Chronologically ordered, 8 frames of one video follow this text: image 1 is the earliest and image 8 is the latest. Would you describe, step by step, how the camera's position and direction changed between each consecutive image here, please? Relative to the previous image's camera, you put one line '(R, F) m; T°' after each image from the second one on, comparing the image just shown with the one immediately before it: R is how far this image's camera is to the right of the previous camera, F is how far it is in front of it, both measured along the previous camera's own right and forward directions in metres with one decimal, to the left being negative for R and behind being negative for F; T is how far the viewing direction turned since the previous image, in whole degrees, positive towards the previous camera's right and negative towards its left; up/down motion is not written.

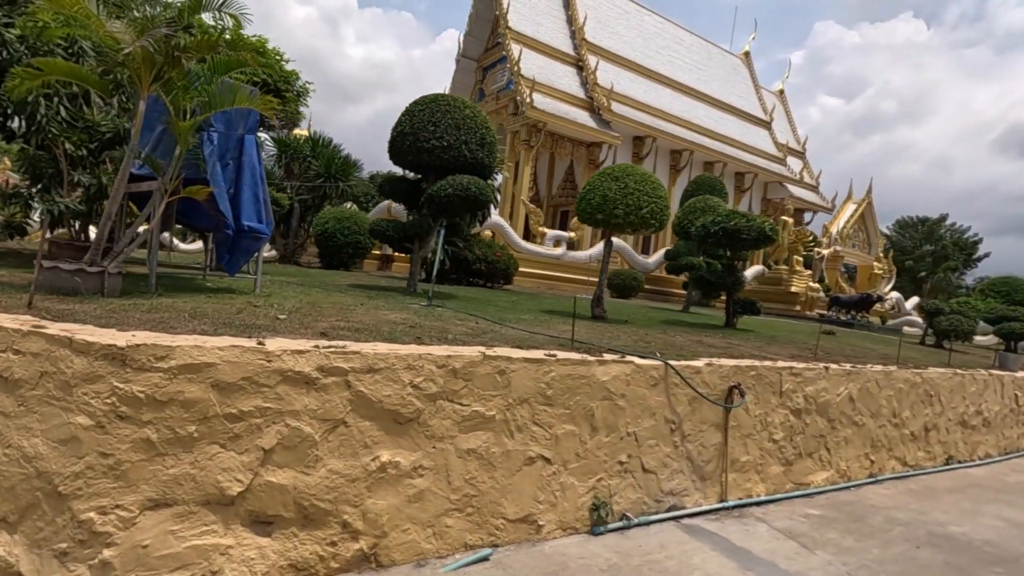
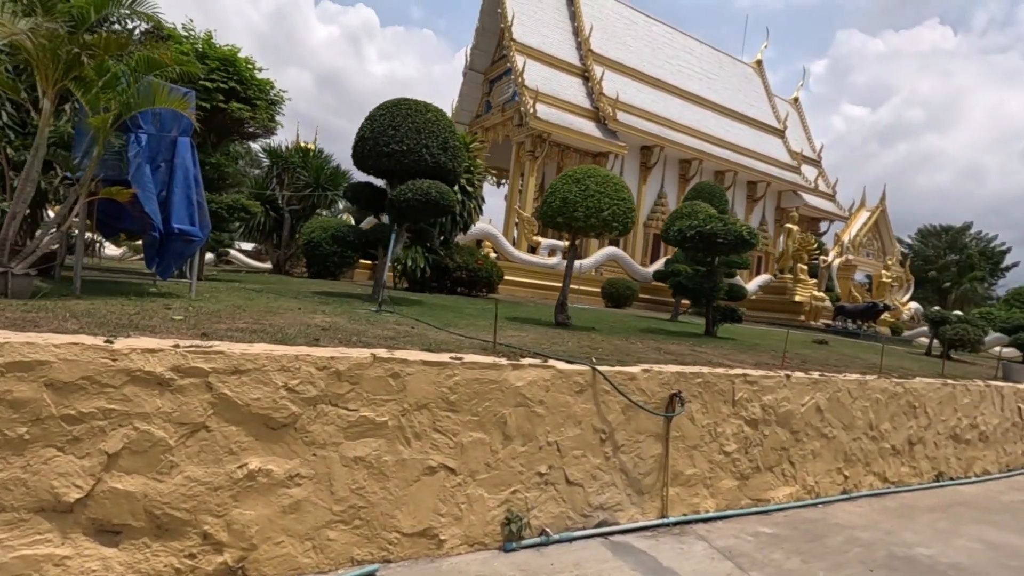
(+0.7, +0.2) m; -2°
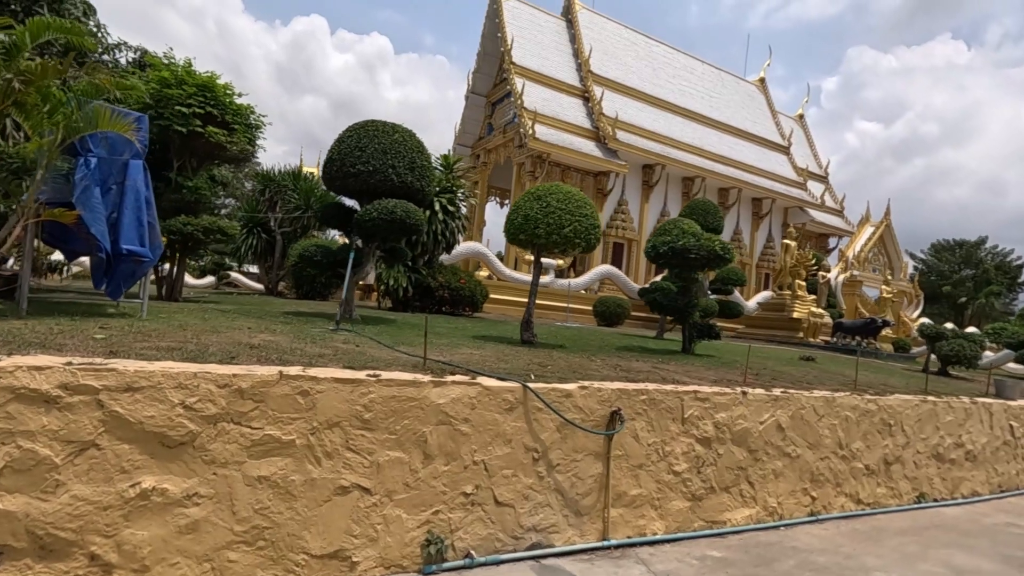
(+0.6, 0.0) m; -2°
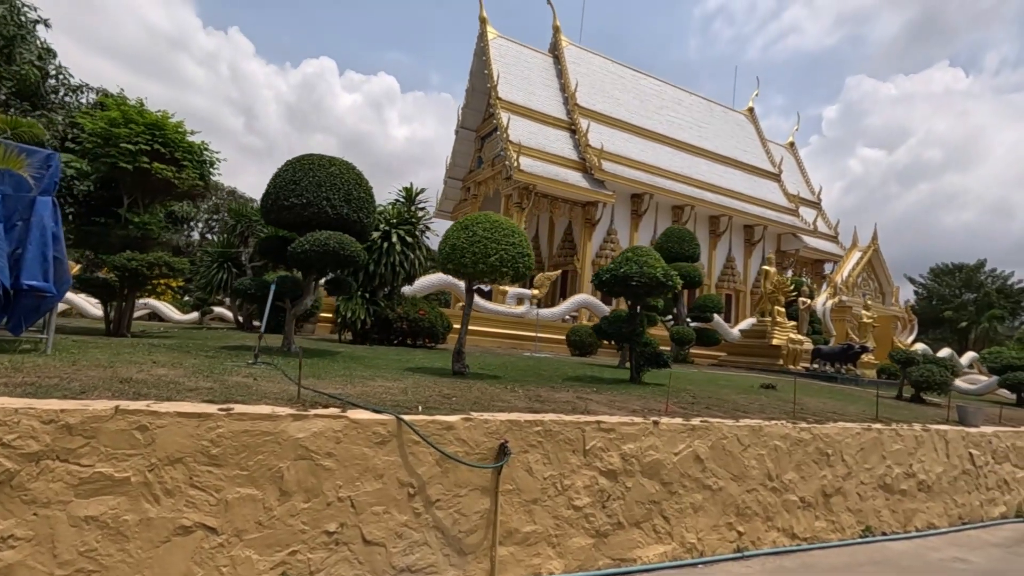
(+0.9, +0.1) m; -1°
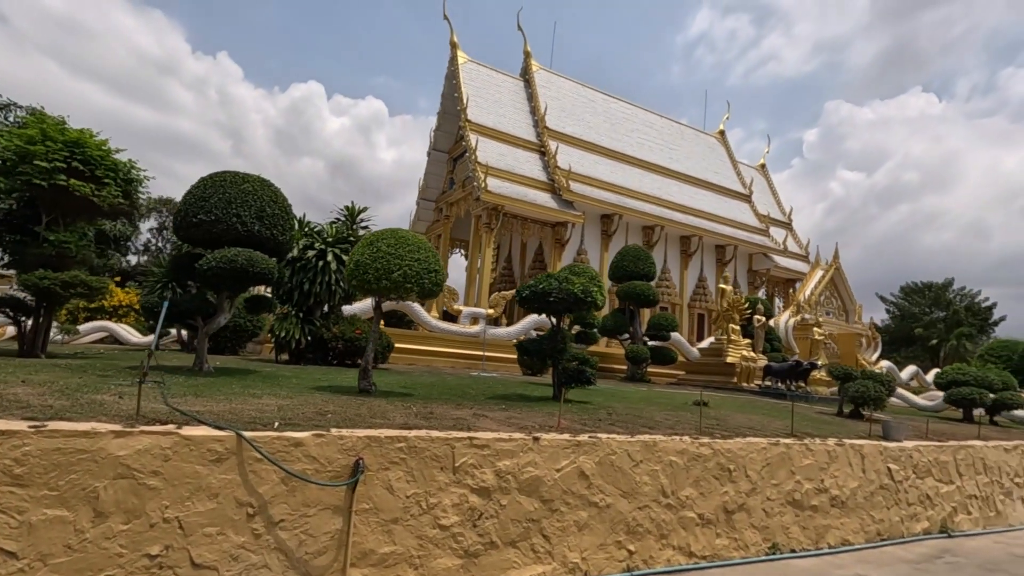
(+0.9, 0.0) m; +1°
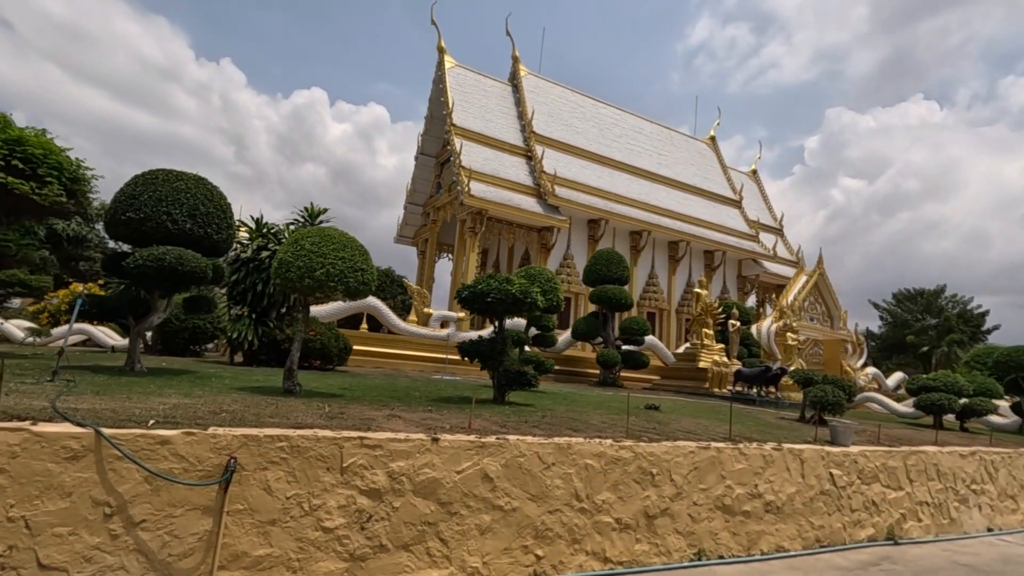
(+0.8, +0.1) m; 0°
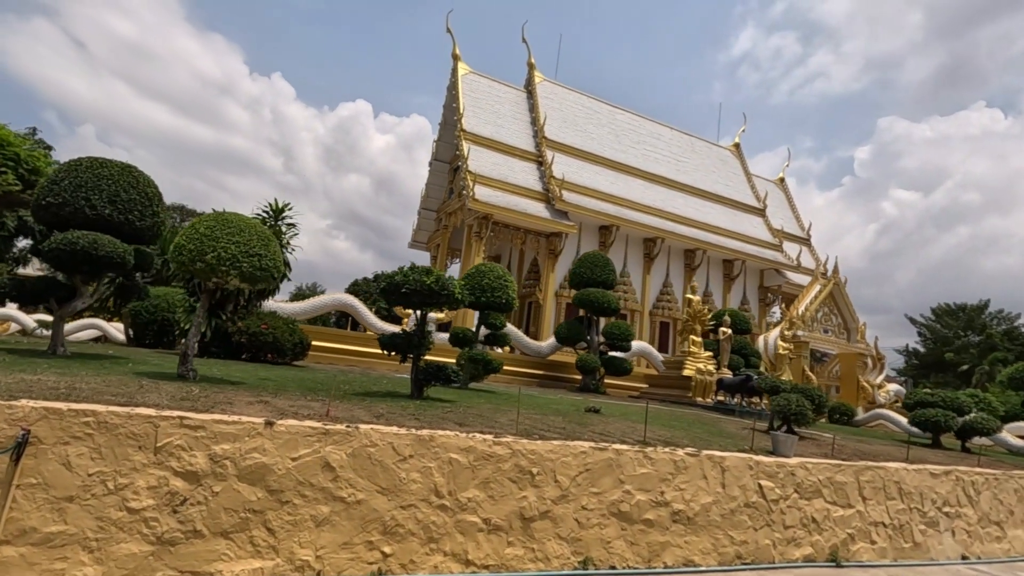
(+1.5, +0.3) m; -4°
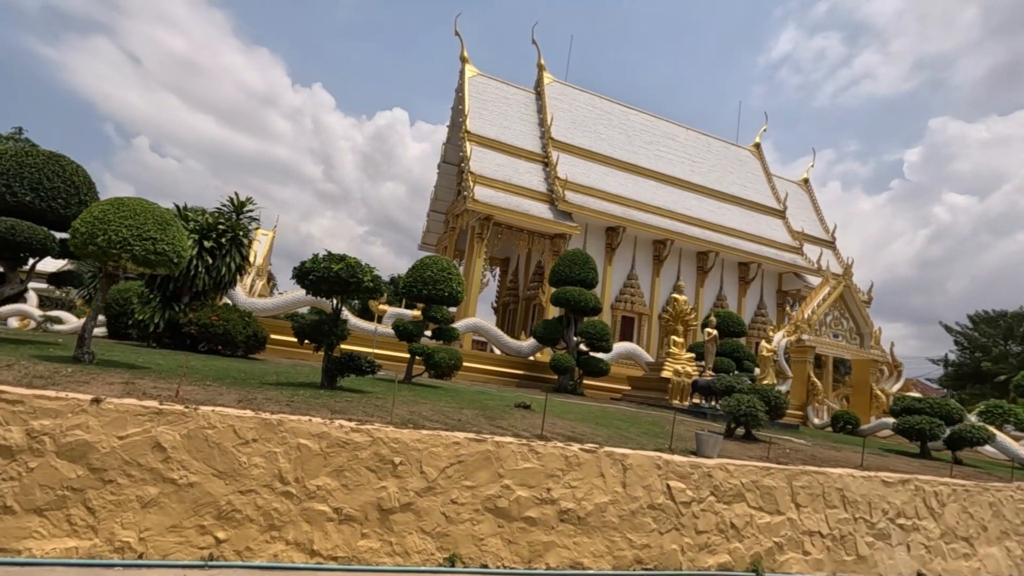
(+1.5, +0.3) m; -4°
